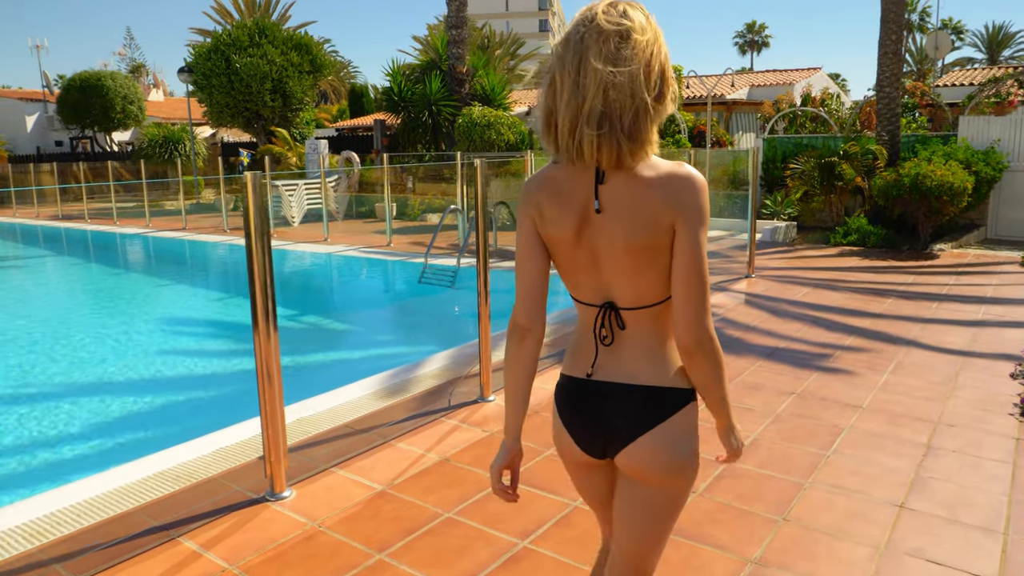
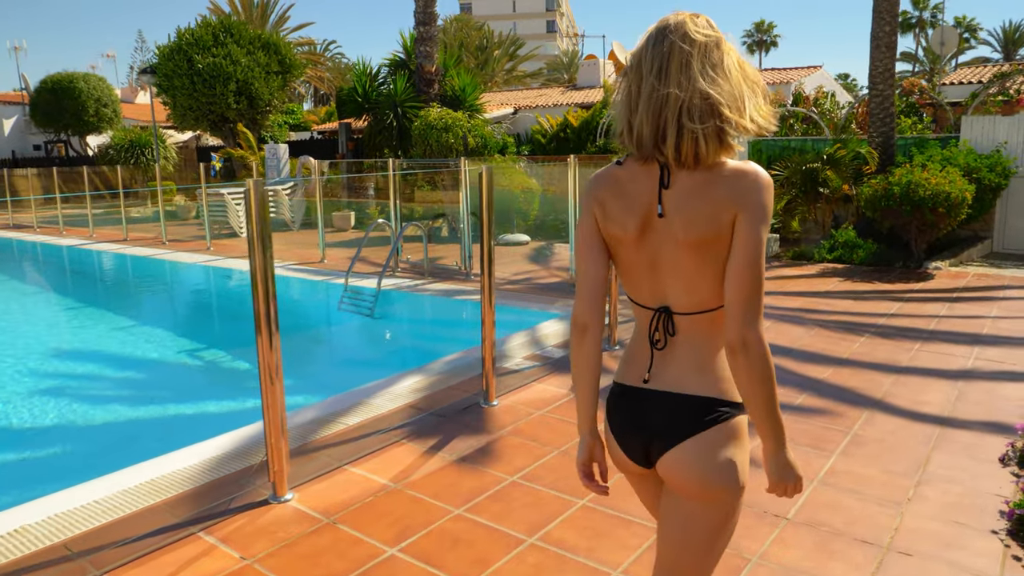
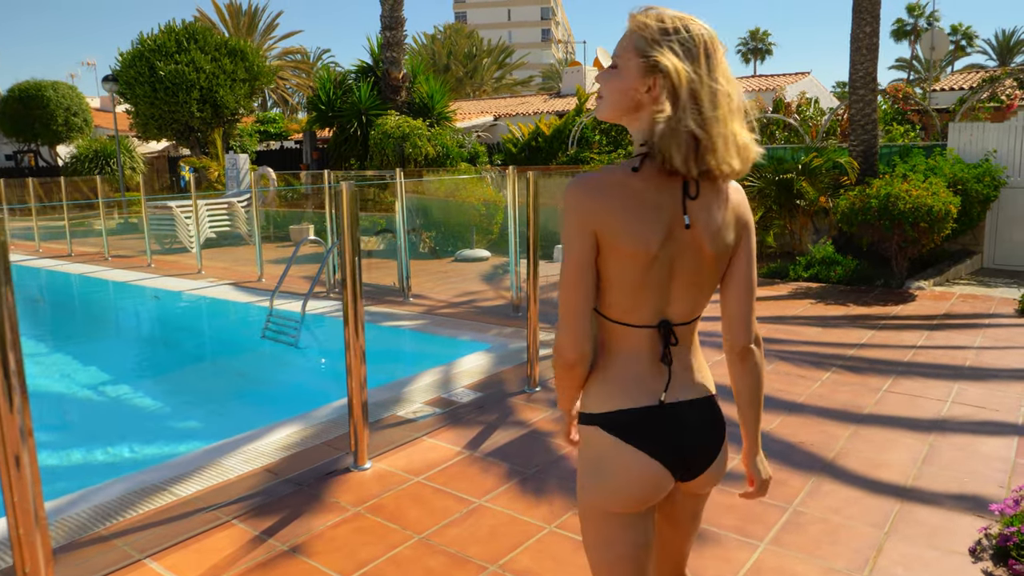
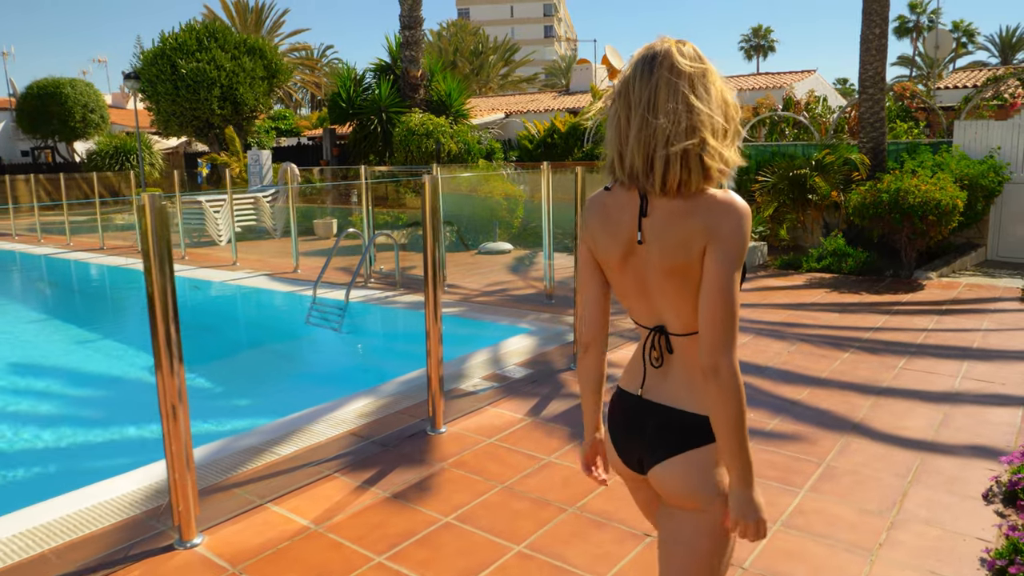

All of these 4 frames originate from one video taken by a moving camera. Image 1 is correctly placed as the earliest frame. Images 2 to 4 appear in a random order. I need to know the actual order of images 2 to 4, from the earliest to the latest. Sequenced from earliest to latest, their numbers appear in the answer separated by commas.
2, 4, 3
